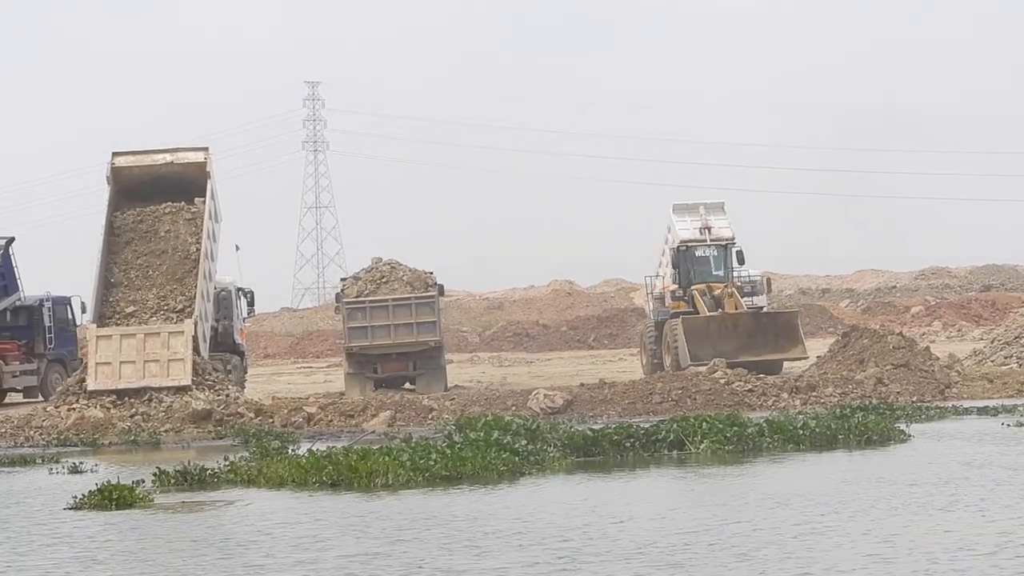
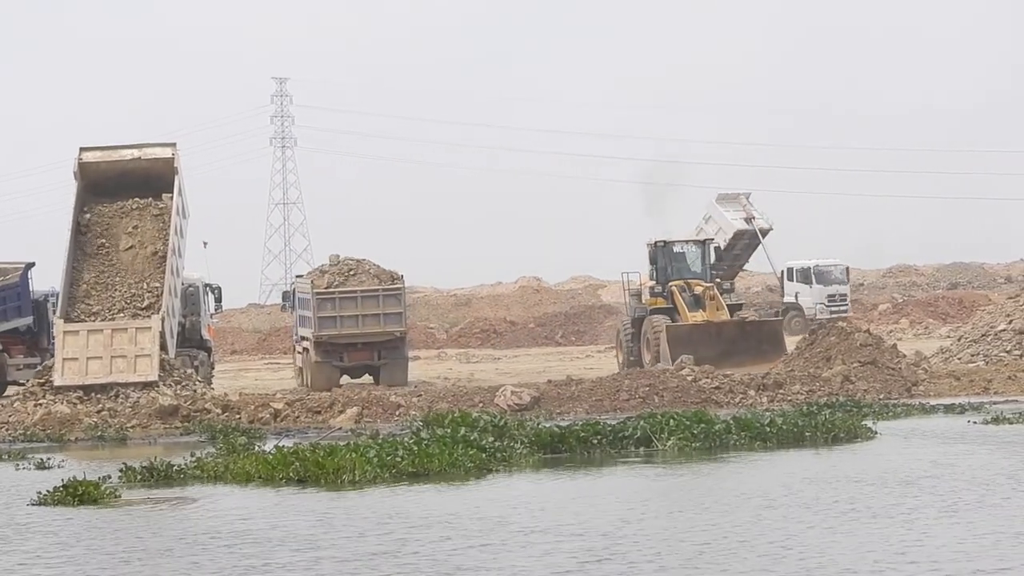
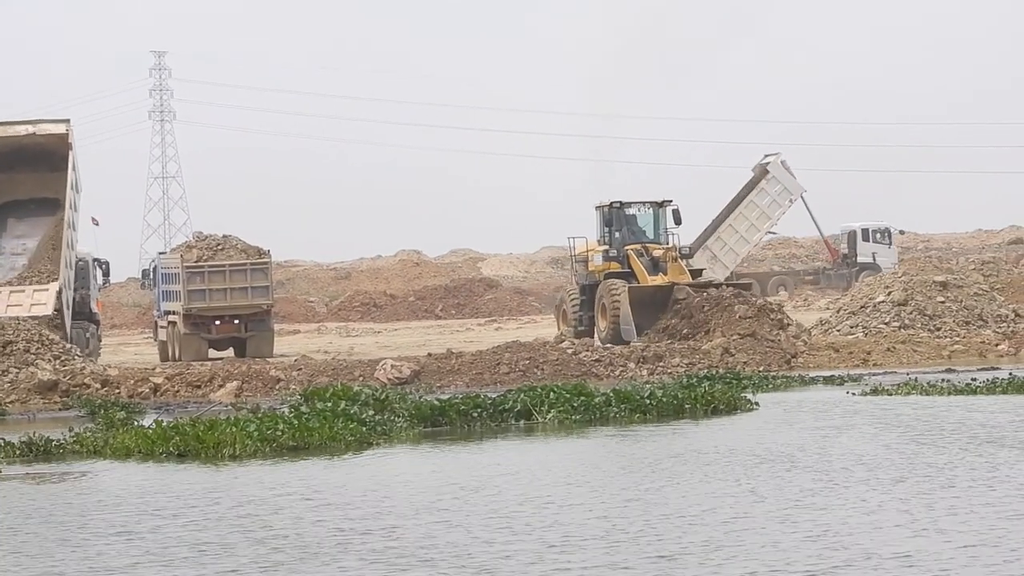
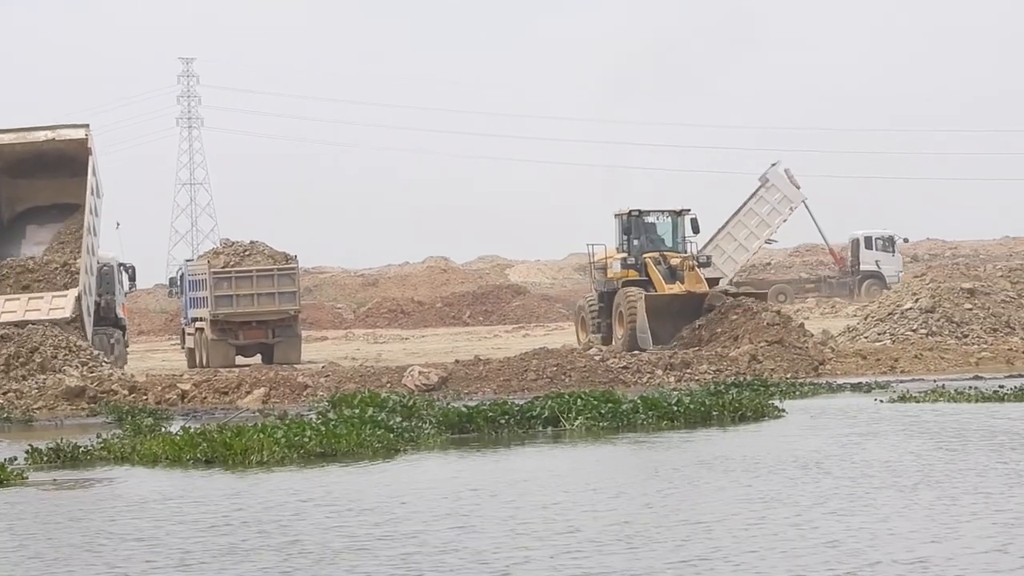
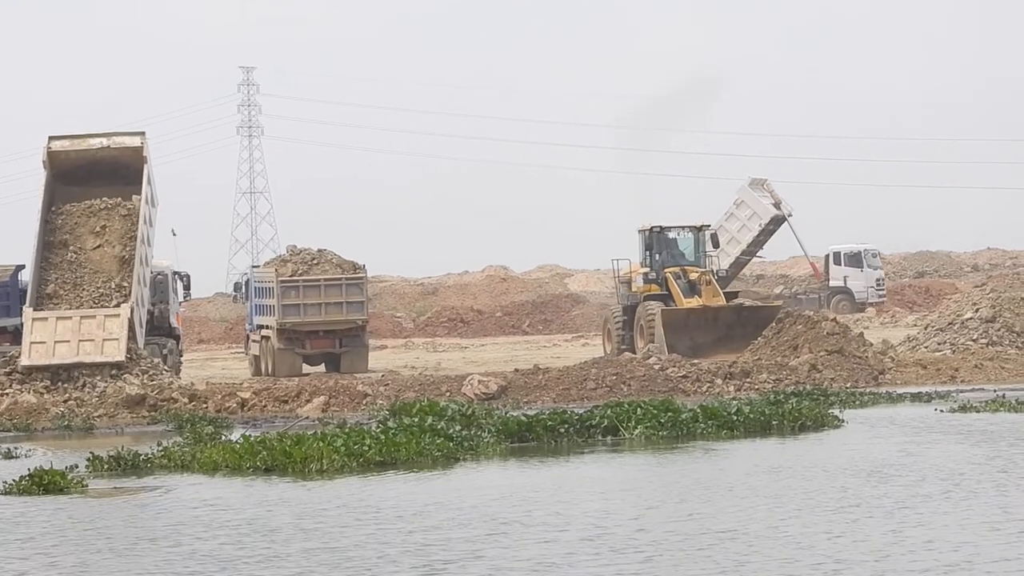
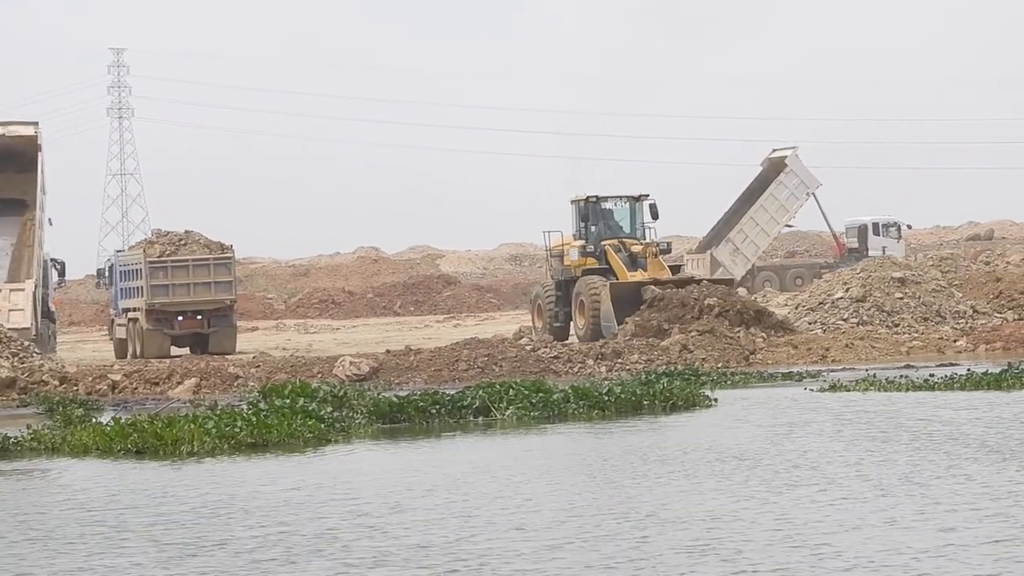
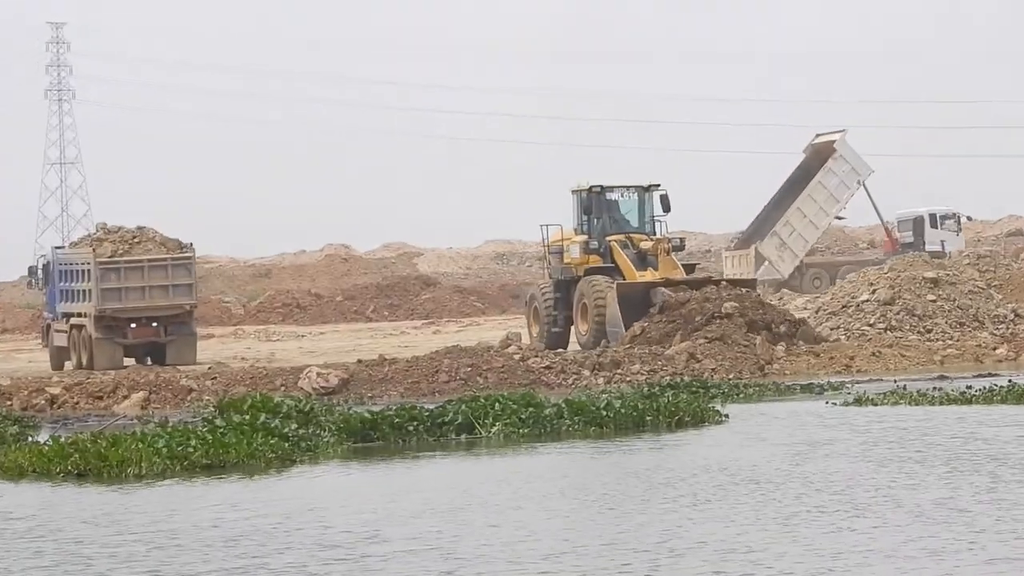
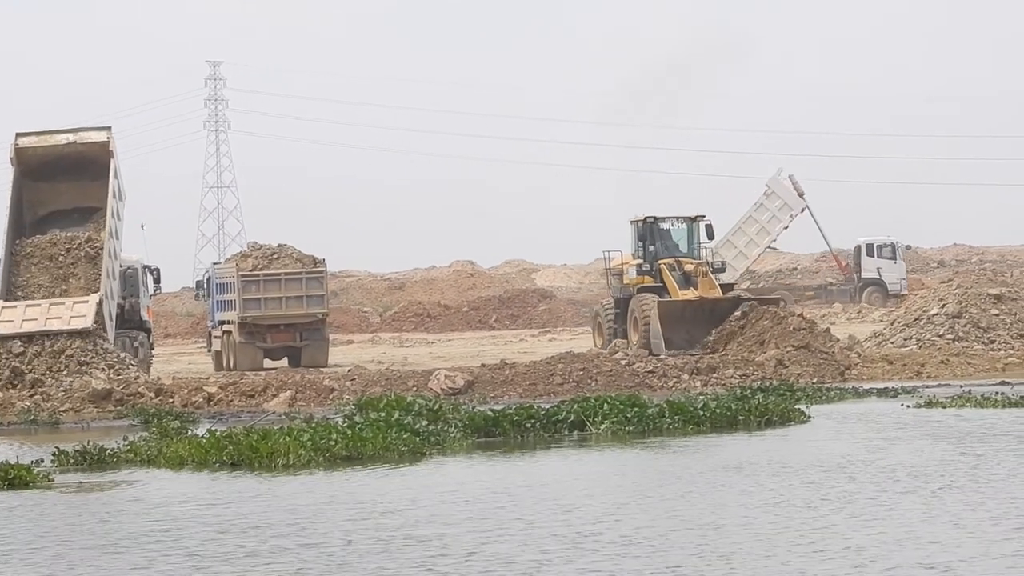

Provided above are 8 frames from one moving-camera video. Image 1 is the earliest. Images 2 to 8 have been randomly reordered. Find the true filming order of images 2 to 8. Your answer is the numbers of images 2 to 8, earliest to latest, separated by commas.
2, 5, 8, 4, 3, 6, 7
